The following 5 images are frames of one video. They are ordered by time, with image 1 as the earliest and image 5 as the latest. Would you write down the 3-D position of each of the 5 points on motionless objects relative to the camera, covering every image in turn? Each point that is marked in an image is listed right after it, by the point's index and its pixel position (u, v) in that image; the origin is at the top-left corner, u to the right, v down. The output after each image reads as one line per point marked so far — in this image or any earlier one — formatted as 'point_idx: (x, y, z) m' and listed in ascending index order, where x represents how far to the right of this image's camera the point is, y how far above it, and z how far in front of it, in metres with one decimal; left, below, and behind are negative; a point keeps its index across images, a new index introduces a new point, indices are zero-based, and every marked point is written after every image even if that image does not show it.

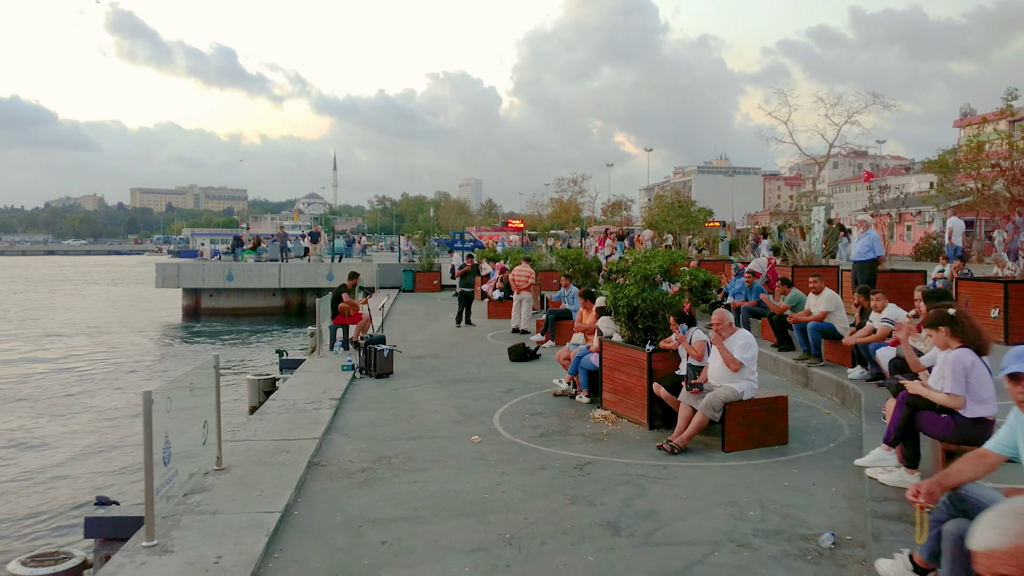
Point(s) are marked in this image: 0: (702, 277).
0: (+1.9, +0.1, +7.7) m
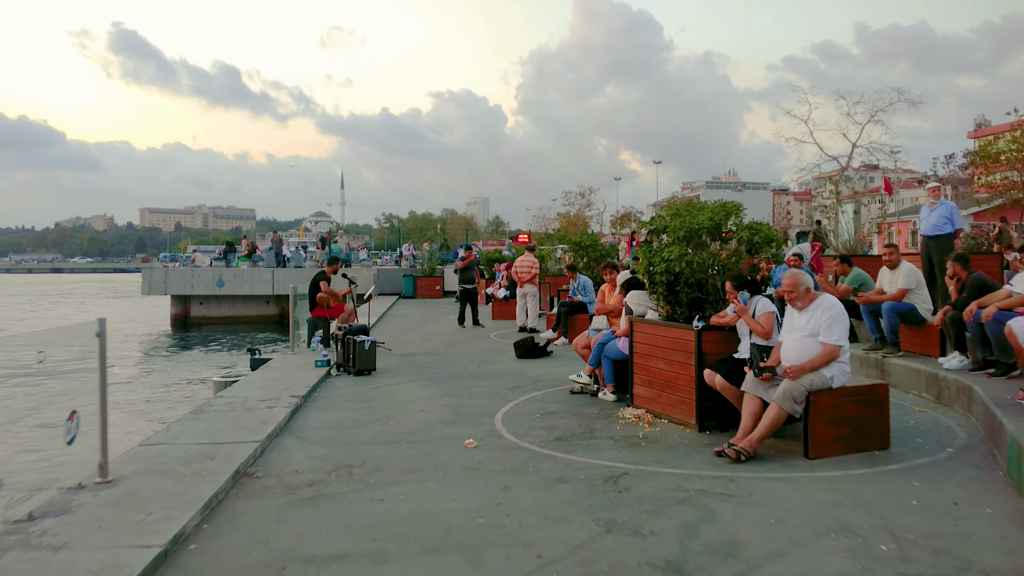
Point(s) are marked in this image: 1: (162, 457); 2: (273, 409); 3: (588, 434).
0: (+1.9, +0.4, +6.0) m
1: (-2.2, -1.0, +4.8) m
2: (-2.0, -1.0, +6.5) m
3: (+0.6, -1.1, +5.7) m
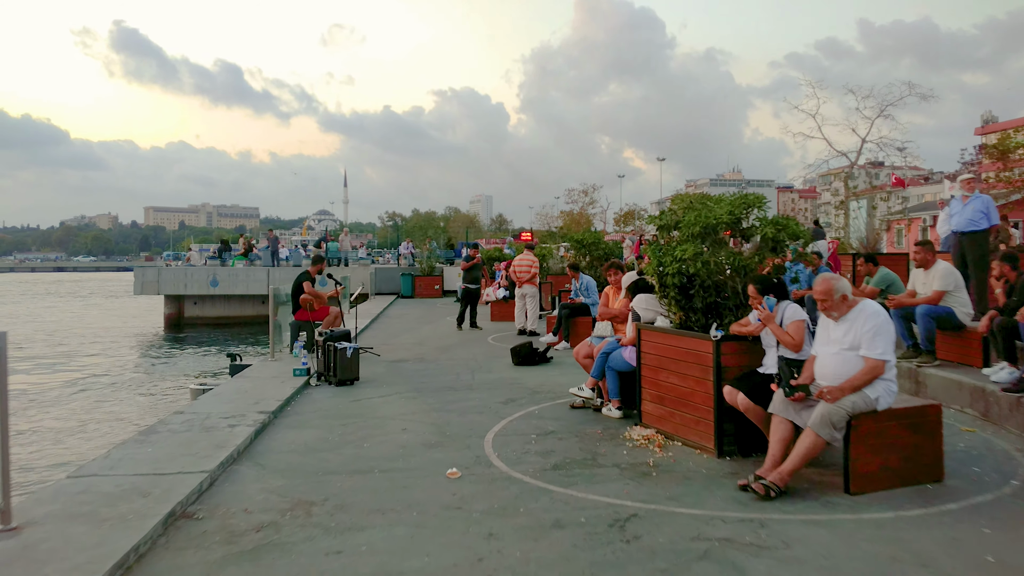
0: (+1.9, +0.4, +5.2) m
1: (-2.2, -1.1, +4.1) m
2: (-2.0, -1.0, +5.7) m
3: (+0.5, -1.1, +5.0) m
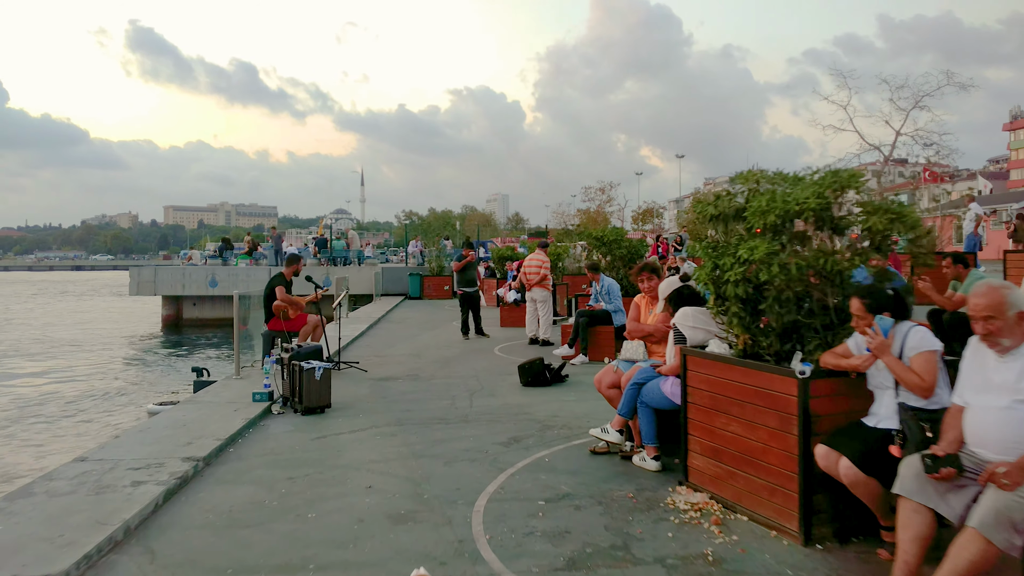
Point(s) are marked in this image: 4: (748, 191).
0: (+1.9, +0.3, +3.7) m
1: (-2.3, -1.1, +2.6) m
2: (-2.0, -1.1, +4.3) m
3: (+0.5, -1.2, +3.4) m
4: (+1.3, +0.5, +4.2) m
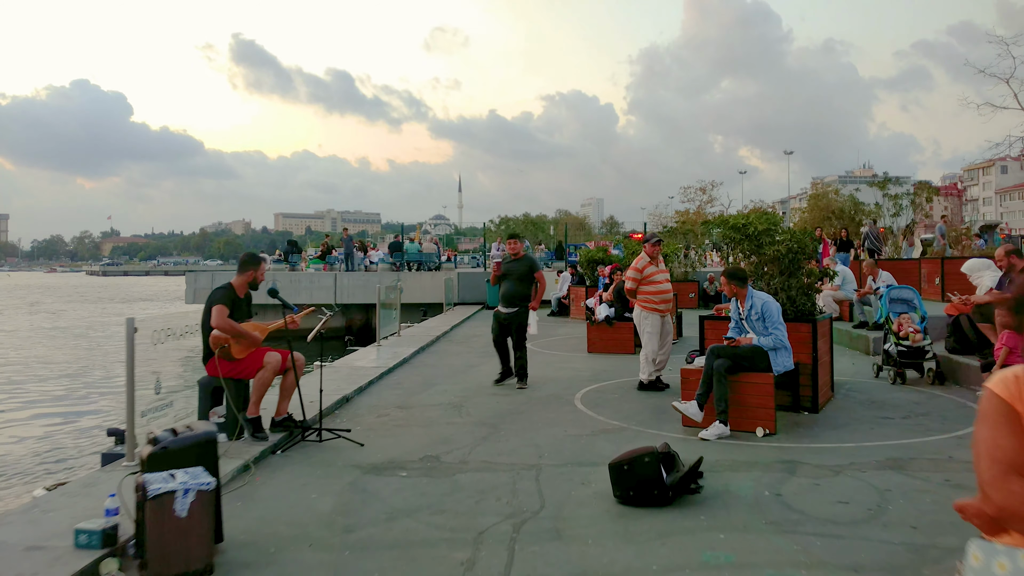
0: (+1.8, +0.2, -0.2) m
1: (-2.4, -1.3, -0.7) m
2: (-2.0, -1.2, +0.9) m
3: (+0.4, -1.3, -0.3) m
4: (+1.3, +0.4, +0.4) m
